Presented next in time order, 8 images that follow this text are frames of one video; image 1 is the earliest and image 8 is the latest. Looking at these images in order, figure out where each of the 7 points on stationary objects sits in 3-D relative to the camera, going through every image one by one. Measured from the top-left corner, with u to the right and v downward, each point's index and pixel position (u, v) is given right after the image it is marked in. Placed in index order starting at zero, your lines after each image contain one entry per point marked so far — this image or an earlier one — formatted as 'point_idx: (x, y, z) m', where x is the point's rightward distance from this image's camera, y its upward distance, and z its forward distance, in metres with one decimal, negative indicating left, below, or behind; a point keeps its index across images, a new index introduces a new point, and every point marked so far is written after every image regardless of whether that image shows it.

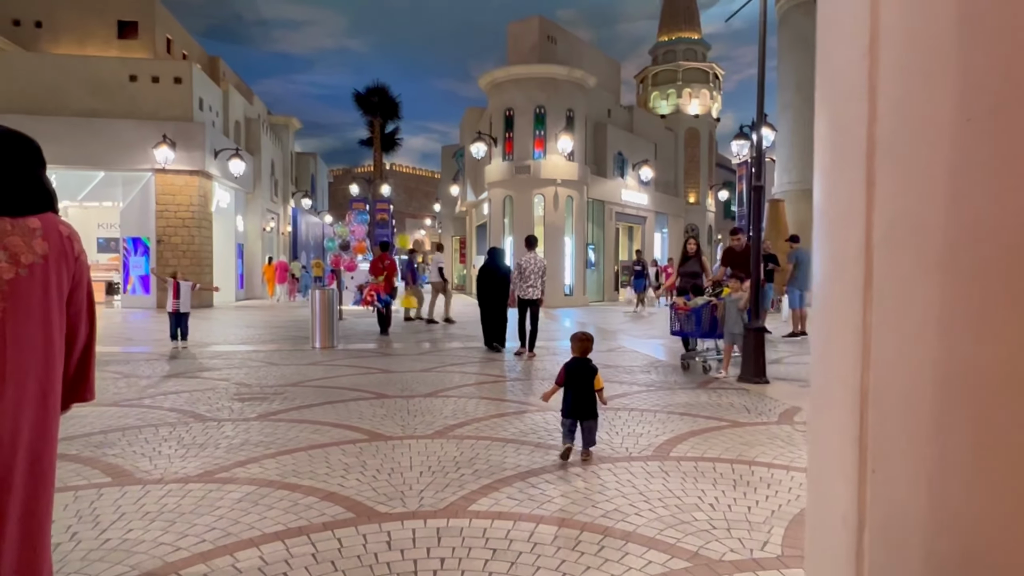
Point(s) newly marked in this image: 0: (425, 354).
0: (-1.8, -1.0, +9.1) m
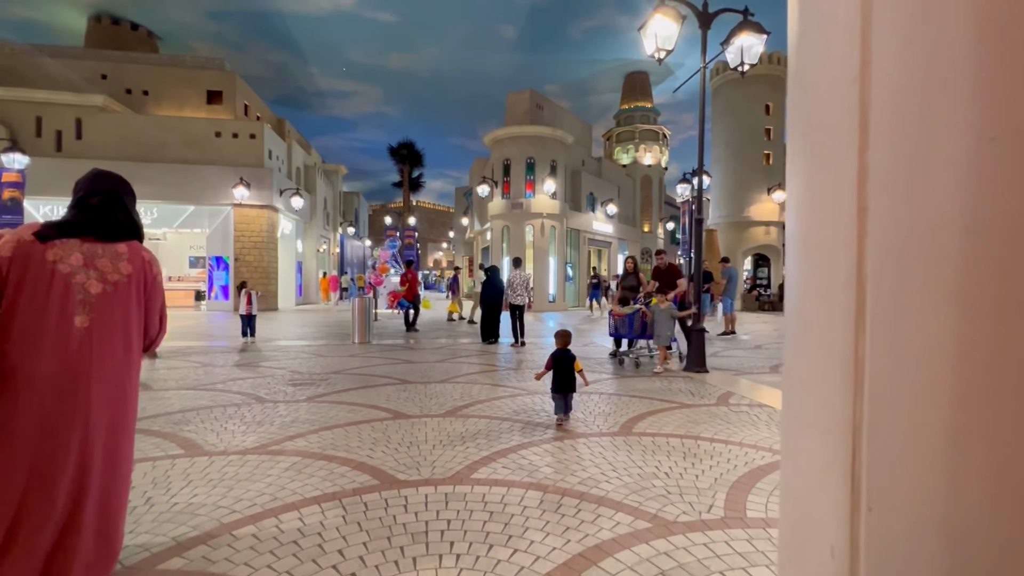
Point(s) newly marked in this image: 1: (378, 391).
0: (-1.5, -1.4, +10.1) m
1: (-1.8, -1.4, +6.4) m
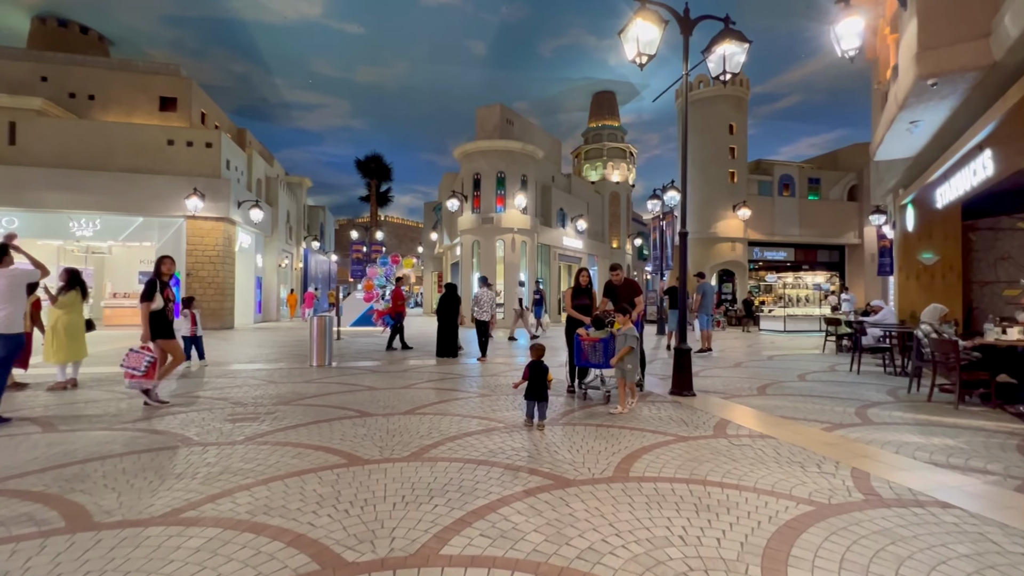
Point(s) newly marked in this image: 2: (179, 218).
0: (-2.0, -1.8, +9.2) m
1: (-2.1, -1.7, +5.5) m
2: (-13.9, +2.9, +19.8) m
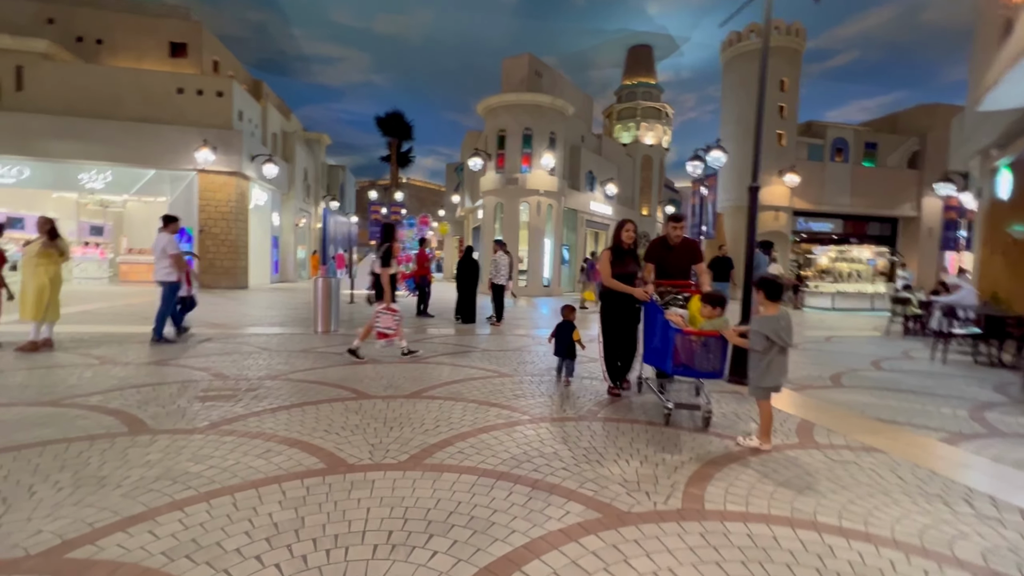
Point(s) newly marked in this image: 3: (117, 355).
0: (-1.5, -1.1, +8.2) m
1: (-1.8, -1.2, +4.5) m
2: (-12.9, +4.7, +19.0) m
3: (-5.6, -0.9, +6.7) m
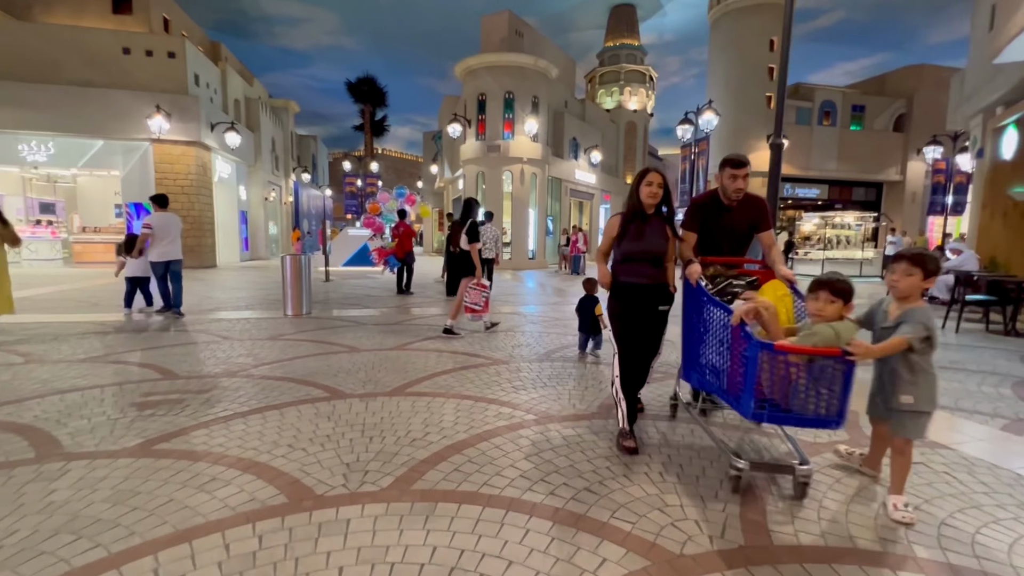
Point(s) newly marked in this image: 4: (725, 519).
0: (-1.7, -0.7, +7.5) m
1: (-1.8, -1.1, +3.8) m
2: (-13.5, +5.4, +17.4) m
3: (-5.6, -0.8, +5.8) m
4: (+1.2, -1.2, +2.5) m
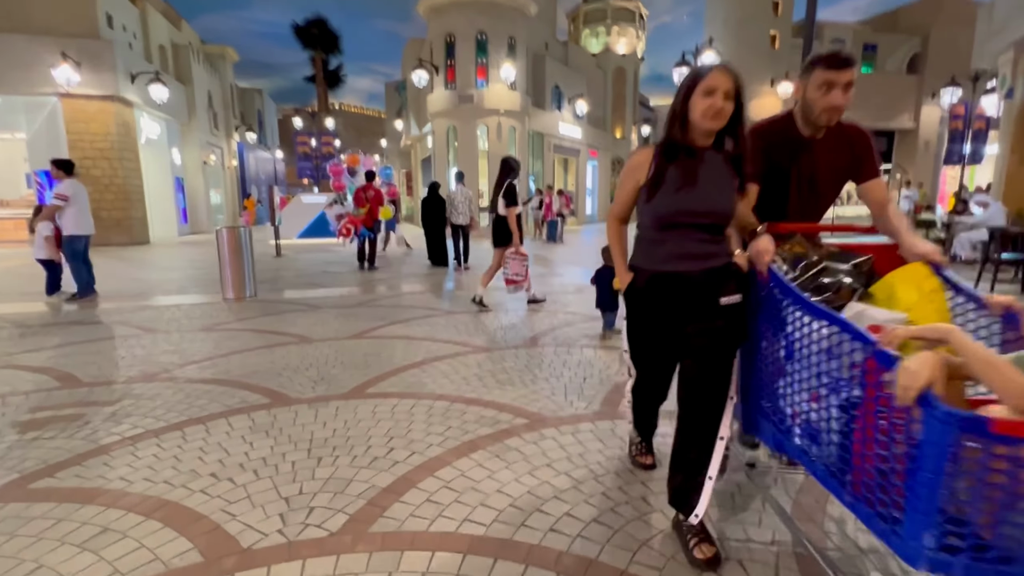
0: (-2.0, -0.4, +6.6) m
1: (-1.8, -1.0, +2.9) m
2: (-14.5, +6.1, +15.4) m
3: (-5.8, -0.7, +4.7) m
4: (+1.2, -1.1, +1.9) m
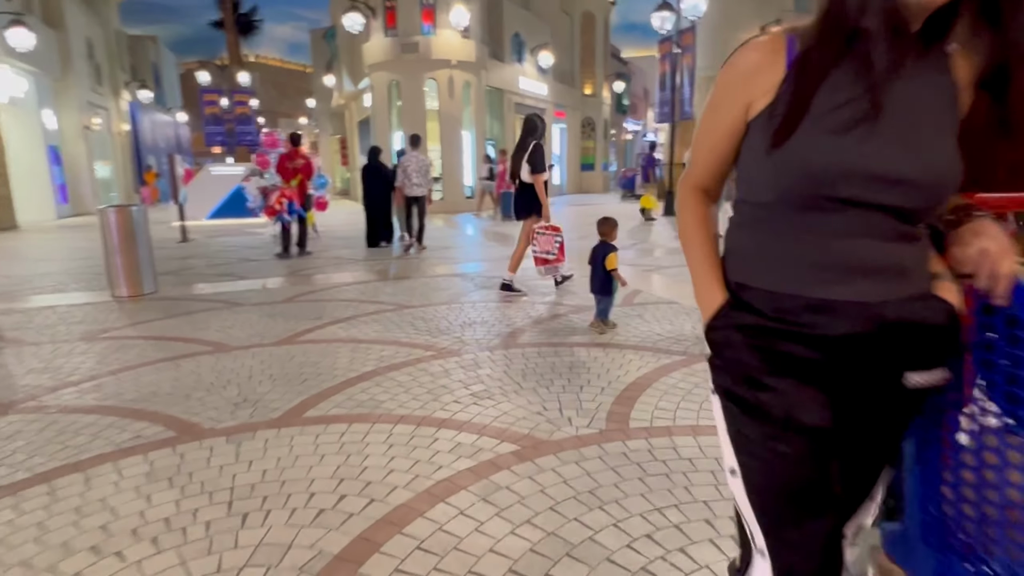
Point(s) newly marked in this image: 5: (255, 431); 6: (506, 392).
0: (-2.4, -0.3, +5.5) m
1: (-1.8, -1.1, +2.0) m
2: (-16.0, +6.1, +12.6) m
3: (-6.0, -0.8, +3.2) m
4: (+1.3, -1.1, +1.2) m
5: (-1.6, -0.9, +2.8) m
6: (-0.1, -0.7, +3.5) m
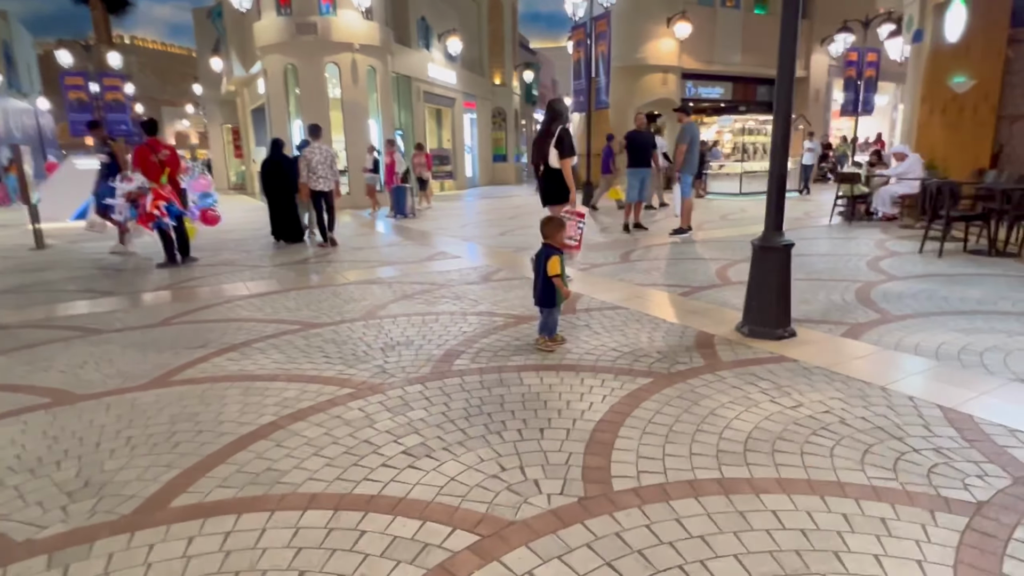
0: (-3.0, -0.6, +4.3) m
1: (-1.8, -1.4, +0.8) m
2: (-17.9, +5.2, +8.8) m
3: (-6.1, -1.3, +1.4) m
4: (+1.4, -1.3, +0.7) m
5: (-1.7, -1.2, +1.7) m
6: (-0.4, -0.9, +2.6) m
